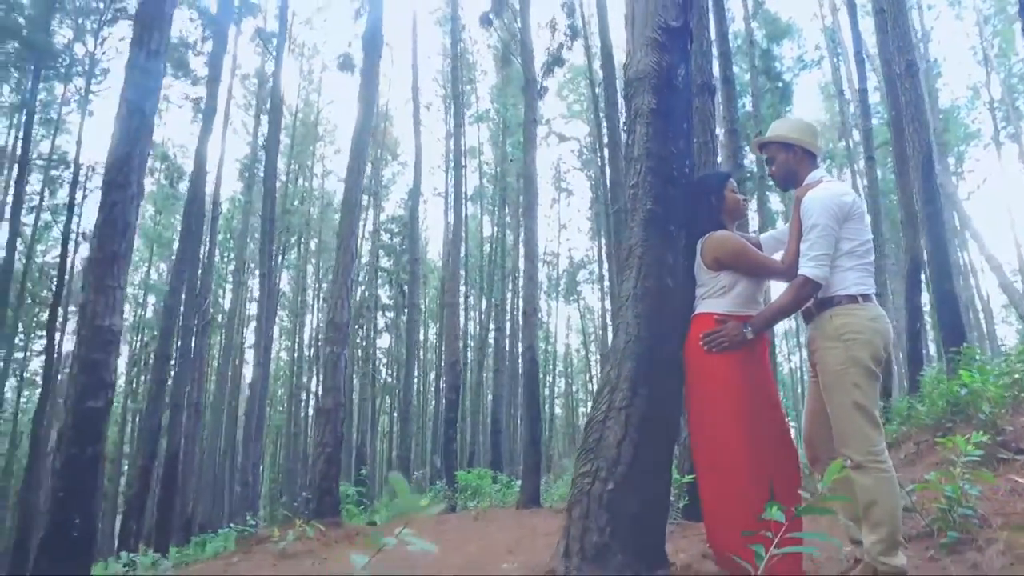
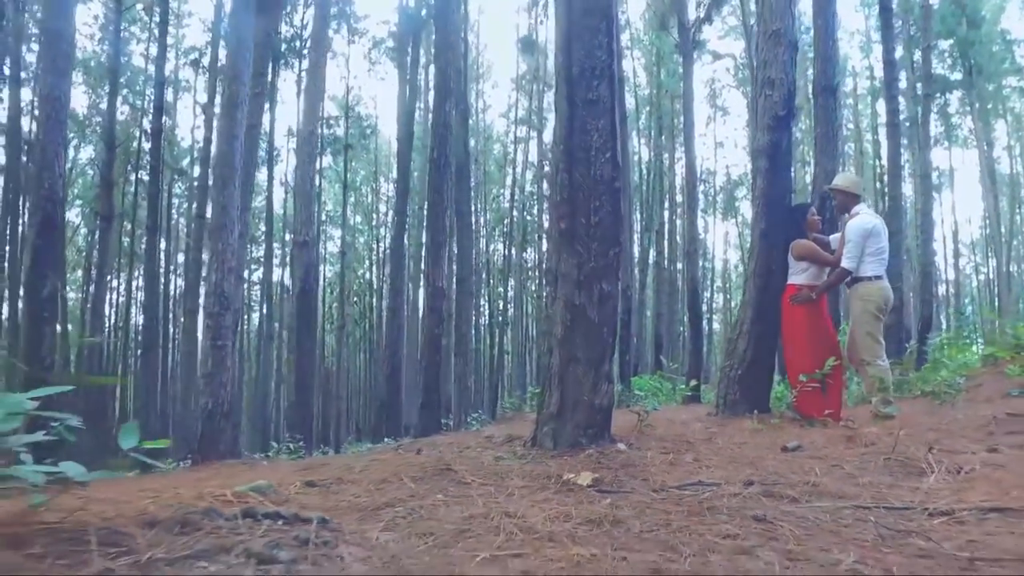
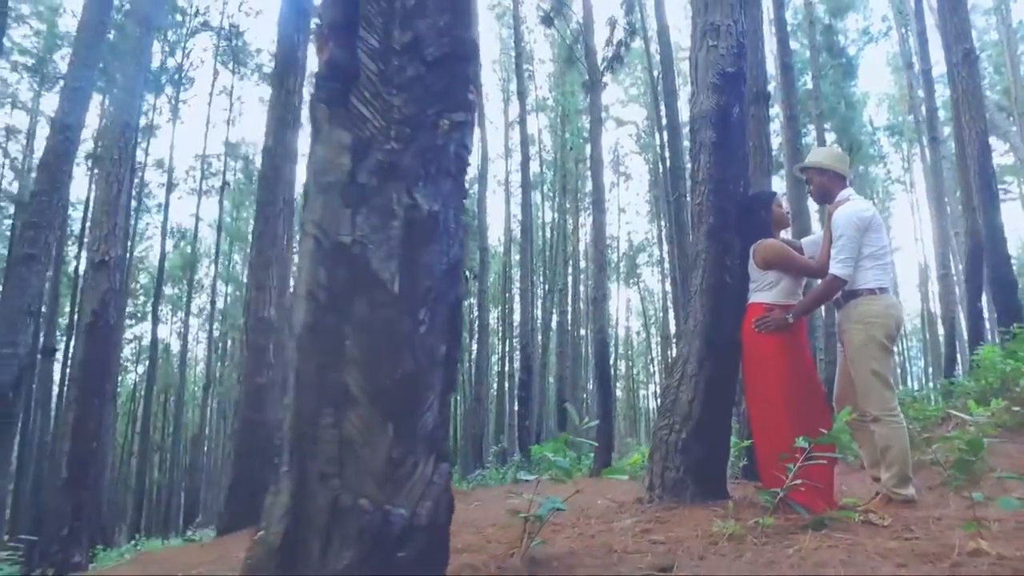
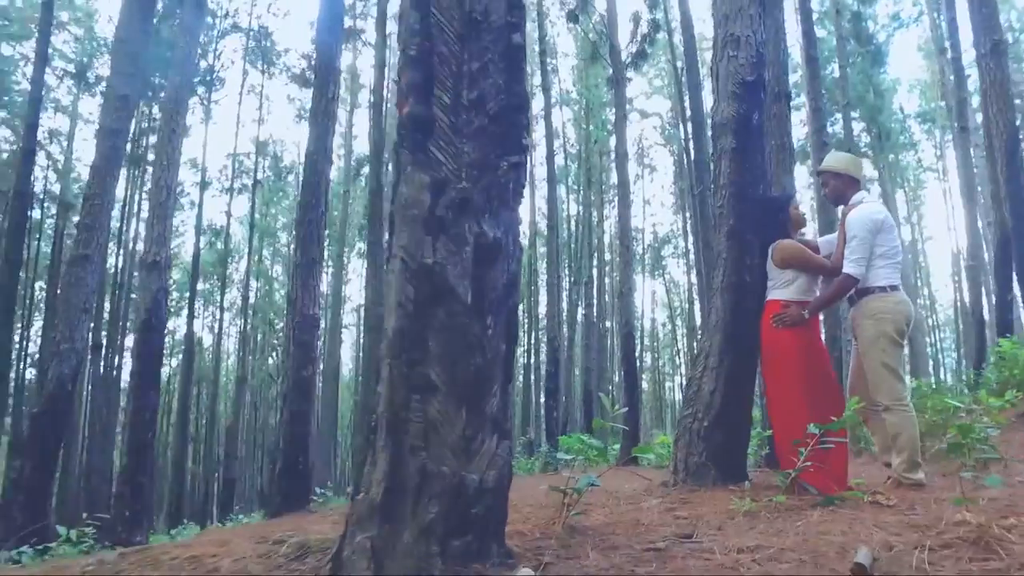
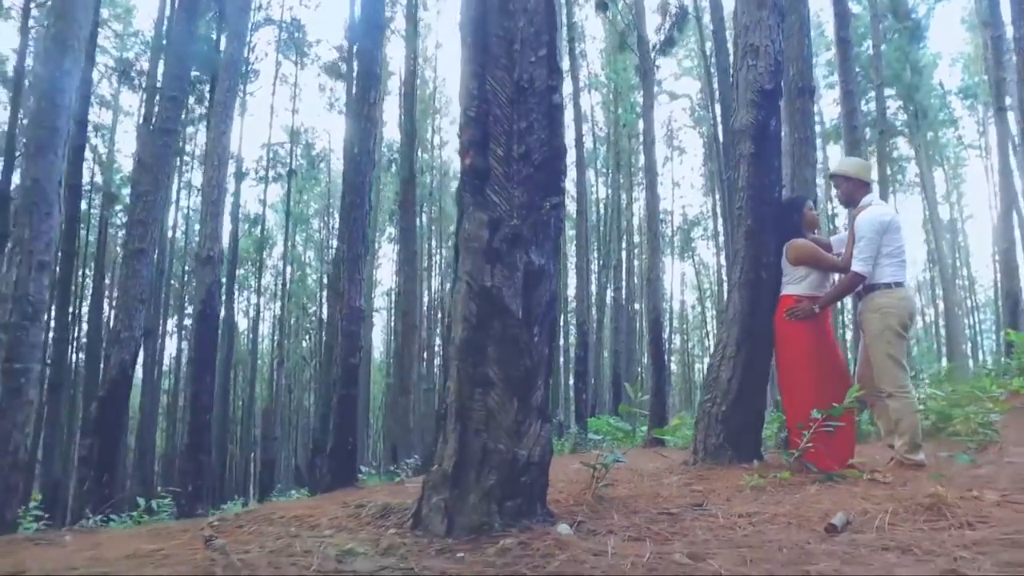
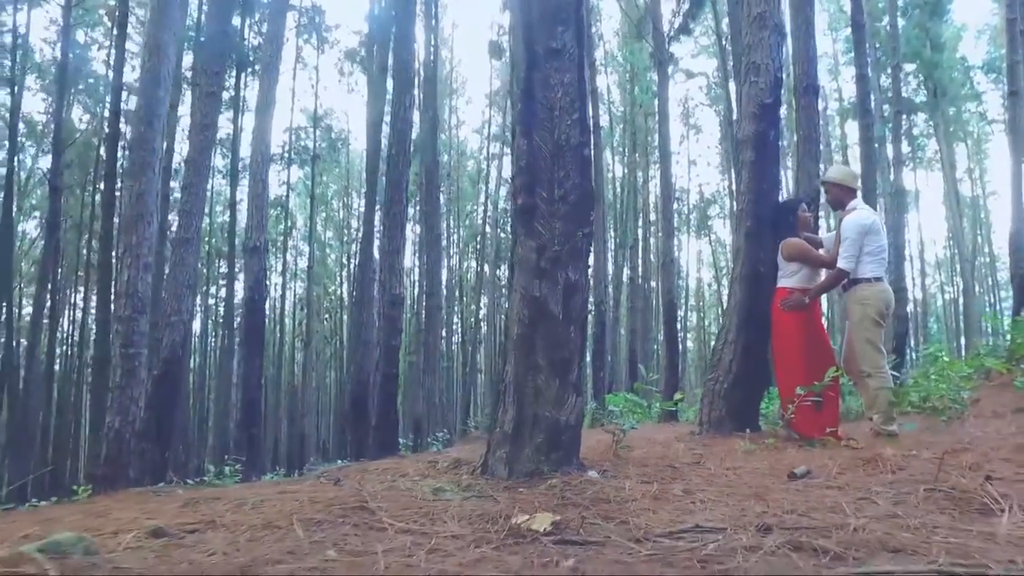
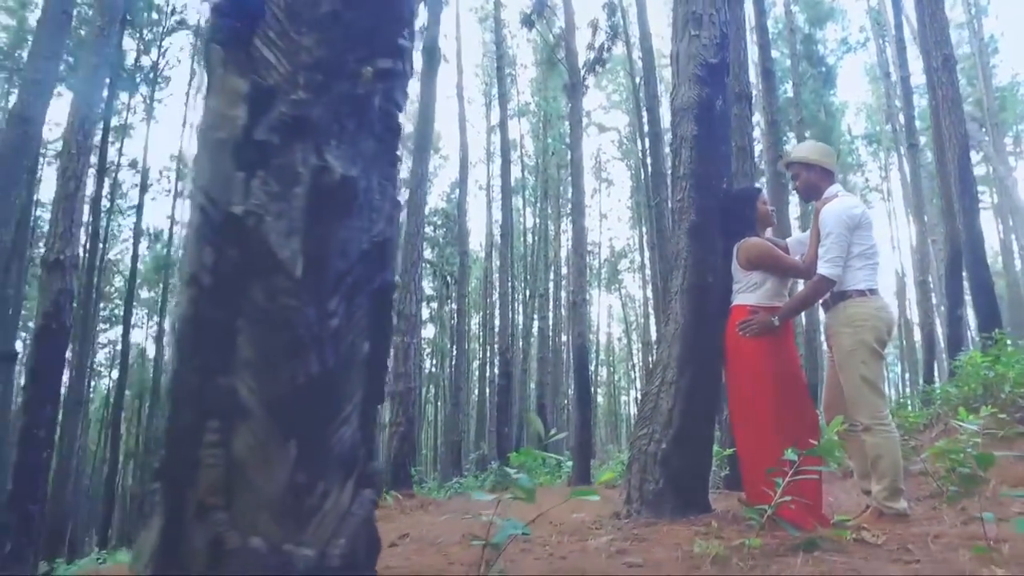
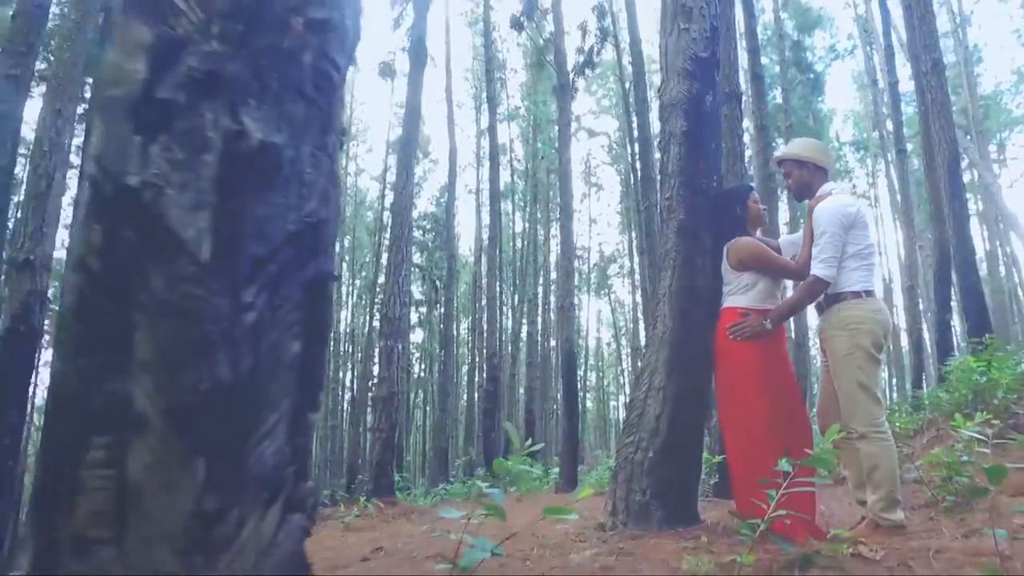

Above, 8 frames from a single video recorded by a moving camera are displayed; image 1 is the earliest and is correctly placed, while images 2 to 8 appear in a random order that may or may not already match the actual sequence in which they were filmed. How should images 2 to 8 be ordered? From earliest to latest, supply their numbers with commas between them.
8, 7, 3, 4, 5, 6, 2
